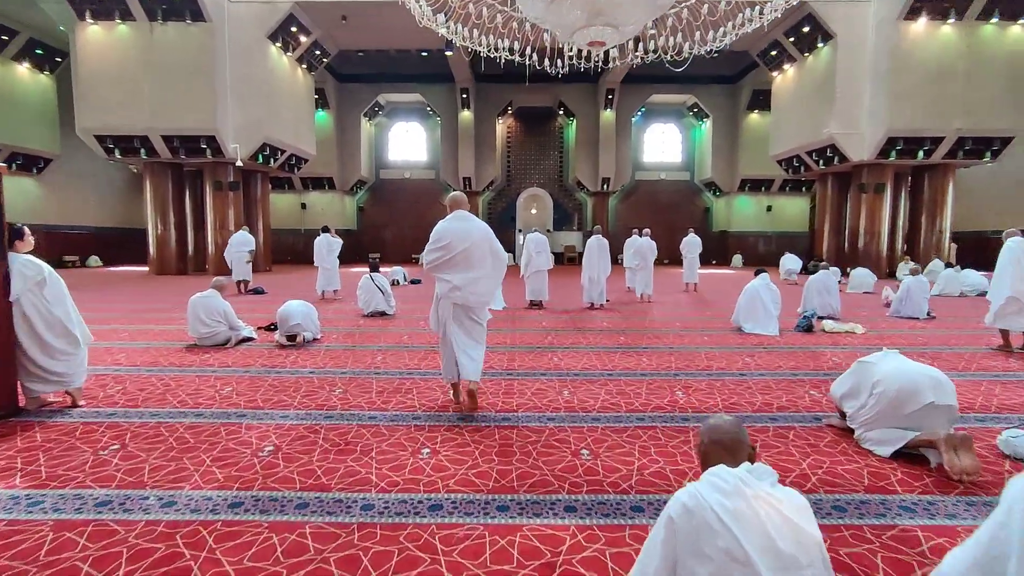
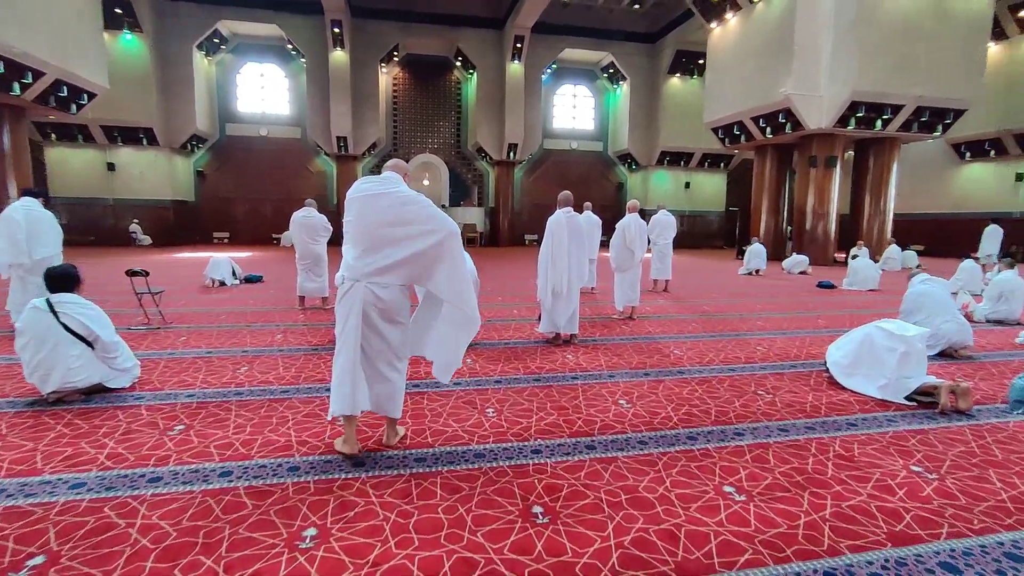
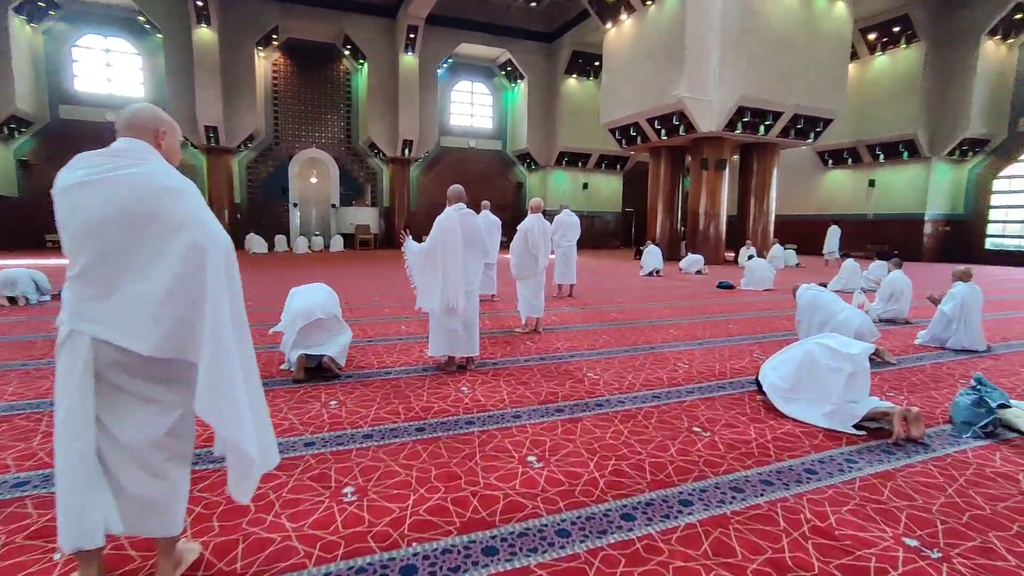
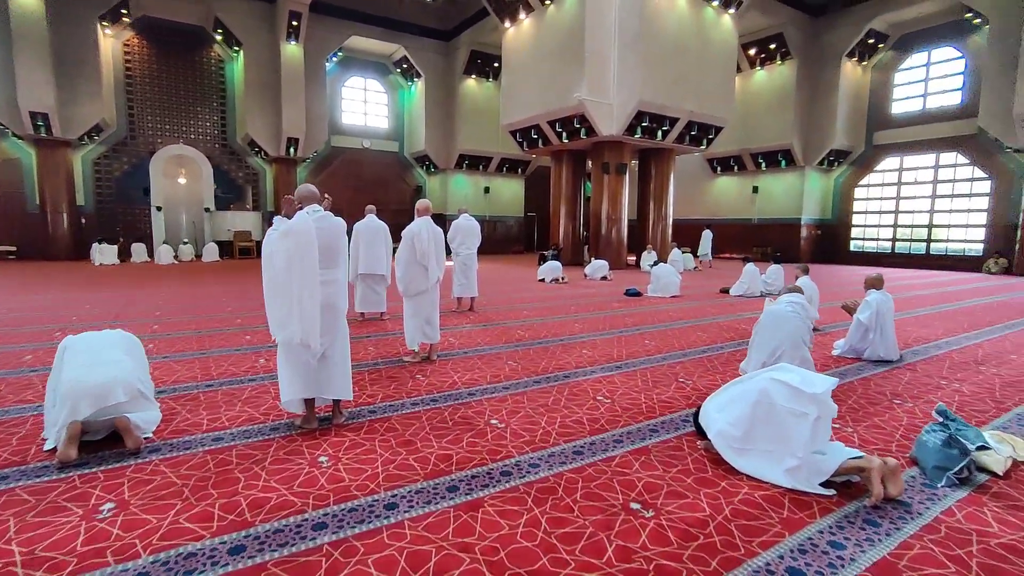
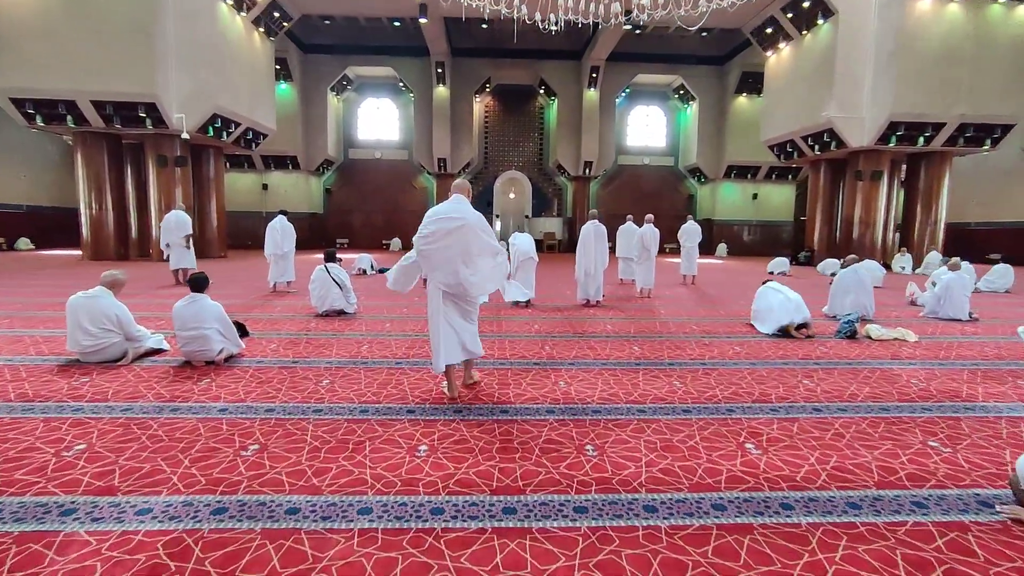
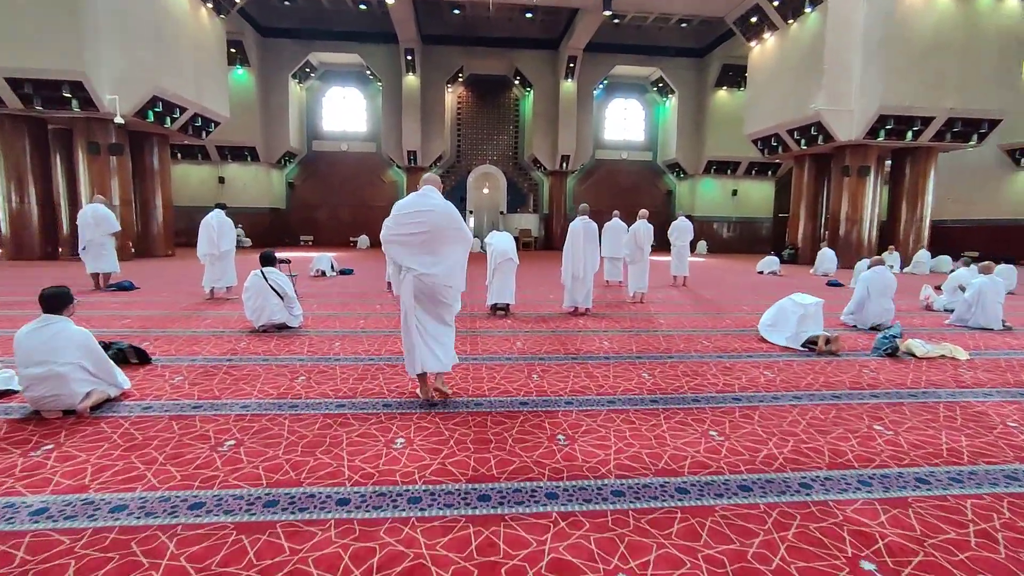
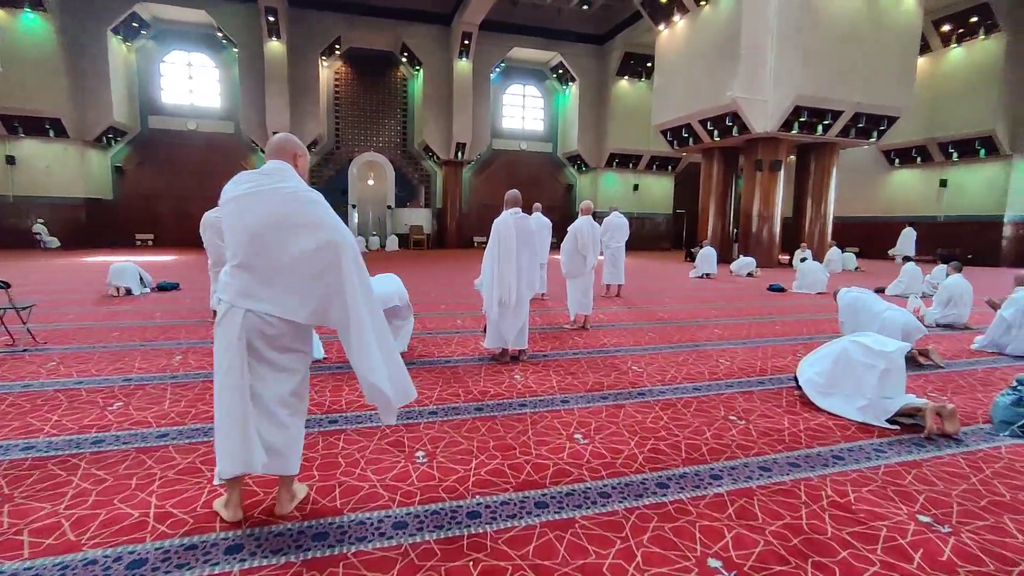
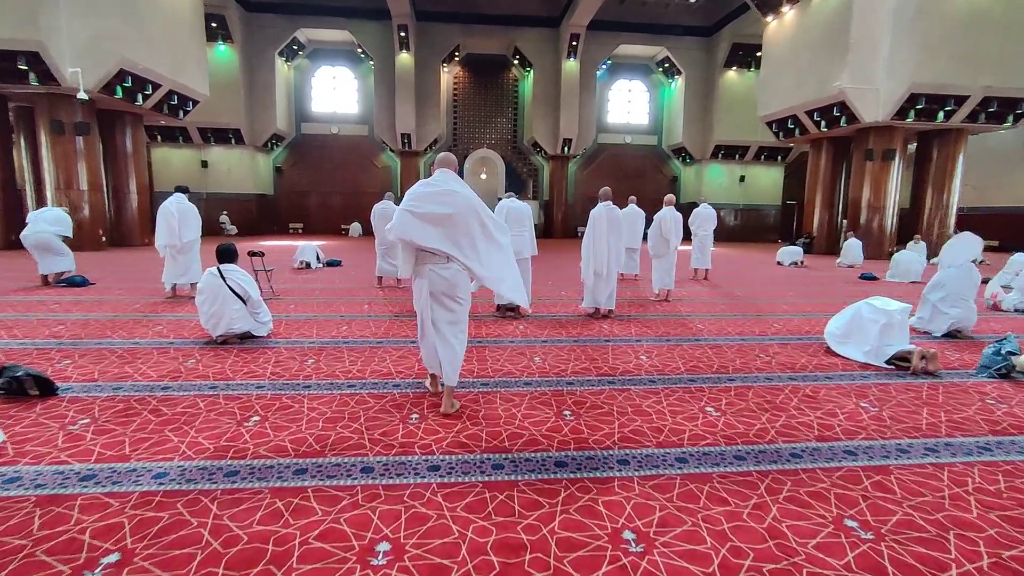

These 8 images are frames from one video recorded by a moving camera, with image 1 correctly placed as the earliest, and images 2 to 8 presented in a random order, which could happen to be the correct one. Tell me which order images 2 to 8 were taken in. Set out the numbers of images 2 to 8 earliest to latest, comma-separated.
5, 6, 8, 2, 7, 3, 4
